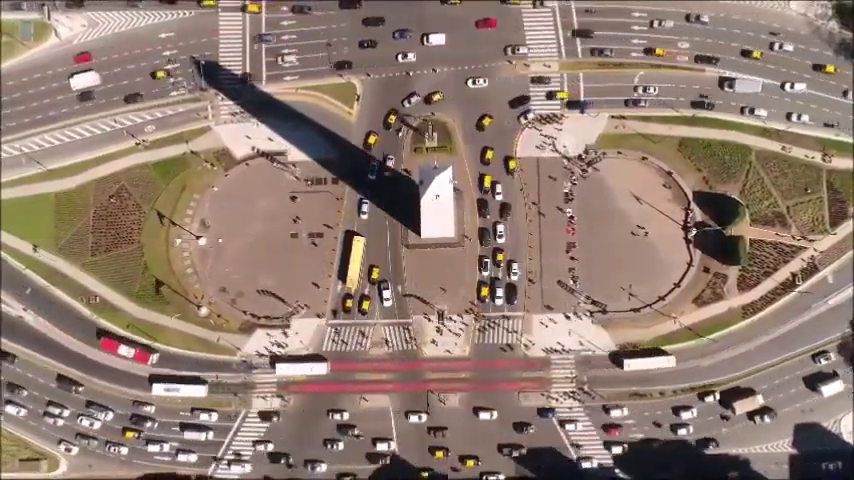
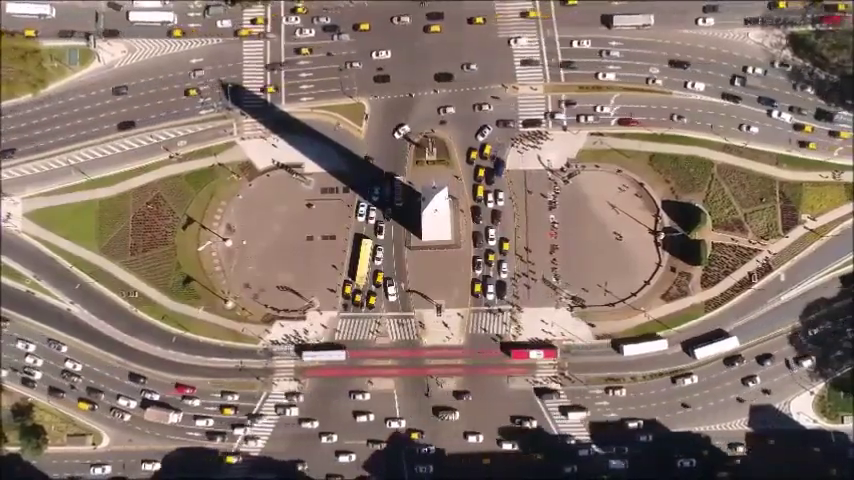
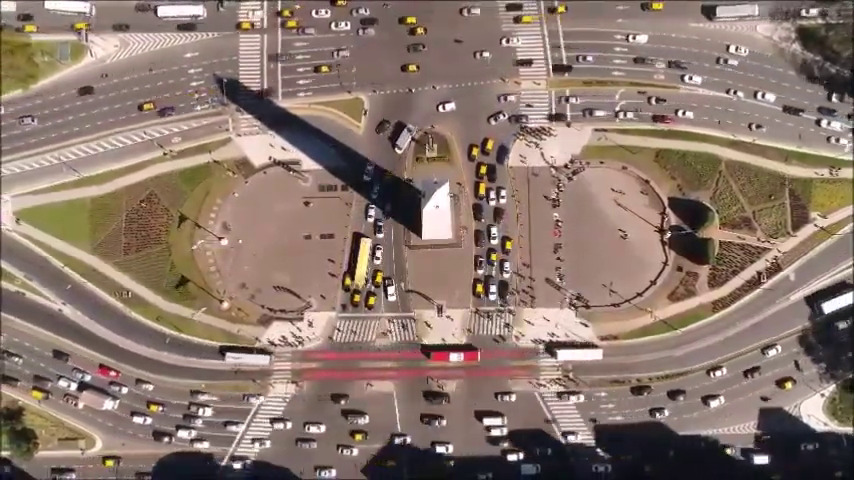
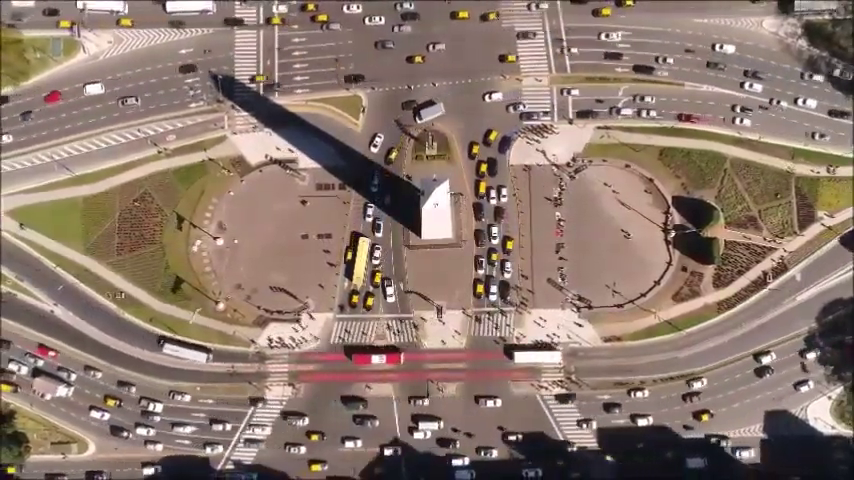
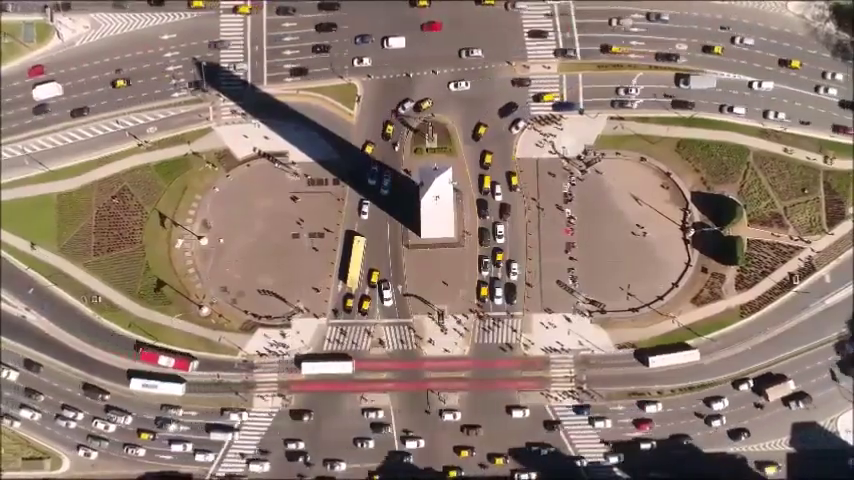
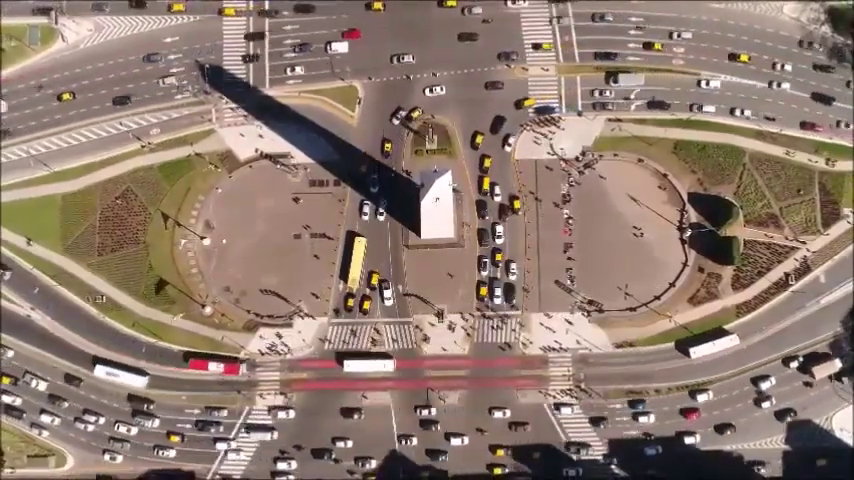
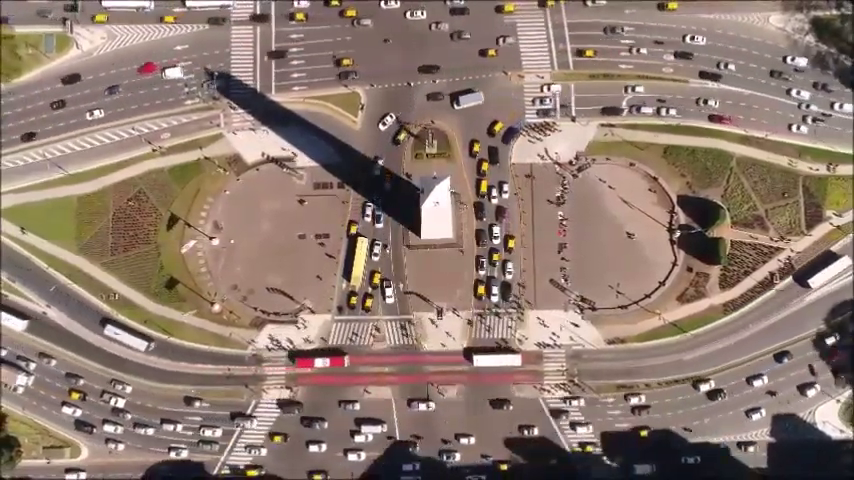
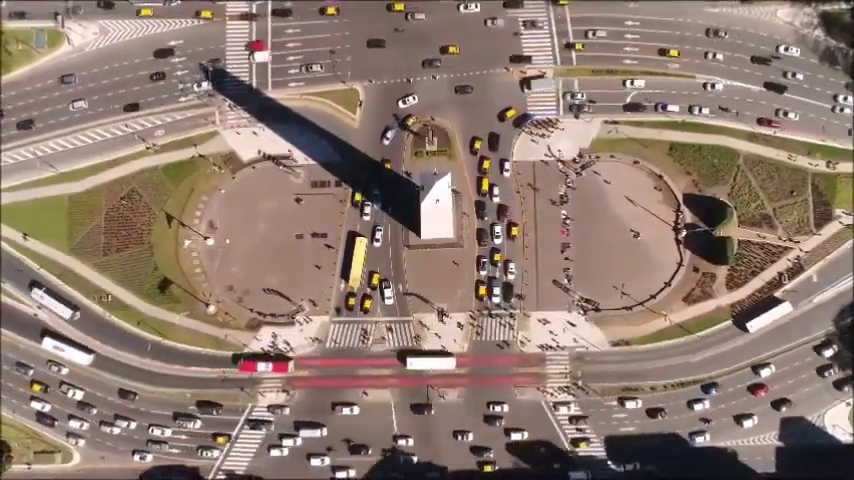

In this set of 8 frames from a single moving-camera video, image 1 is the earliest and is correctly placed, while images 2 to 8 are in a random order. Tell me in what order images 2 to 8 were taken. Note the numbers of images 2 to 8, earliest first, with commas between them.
5, 6, 8, 7, 4, 3, 2
